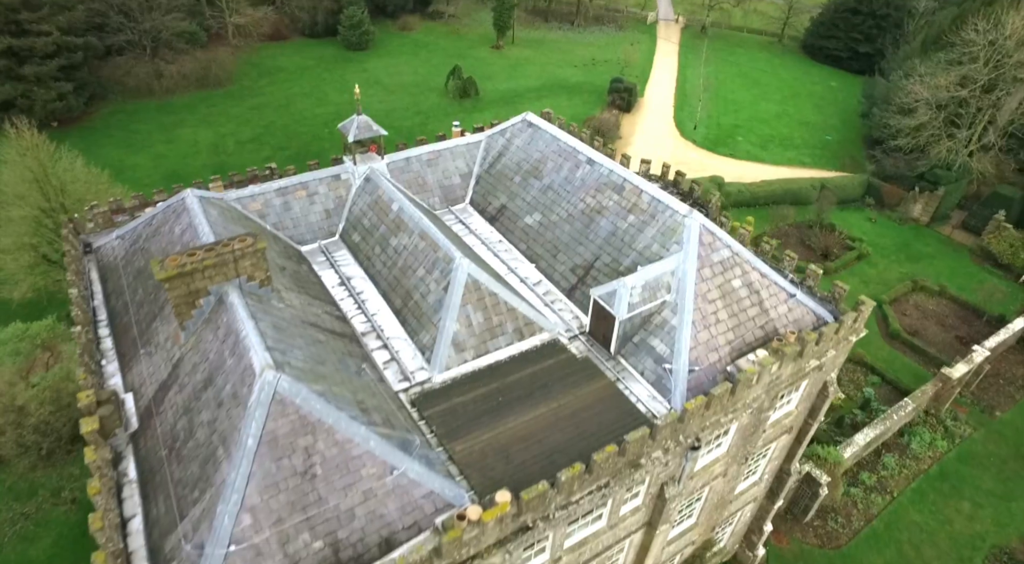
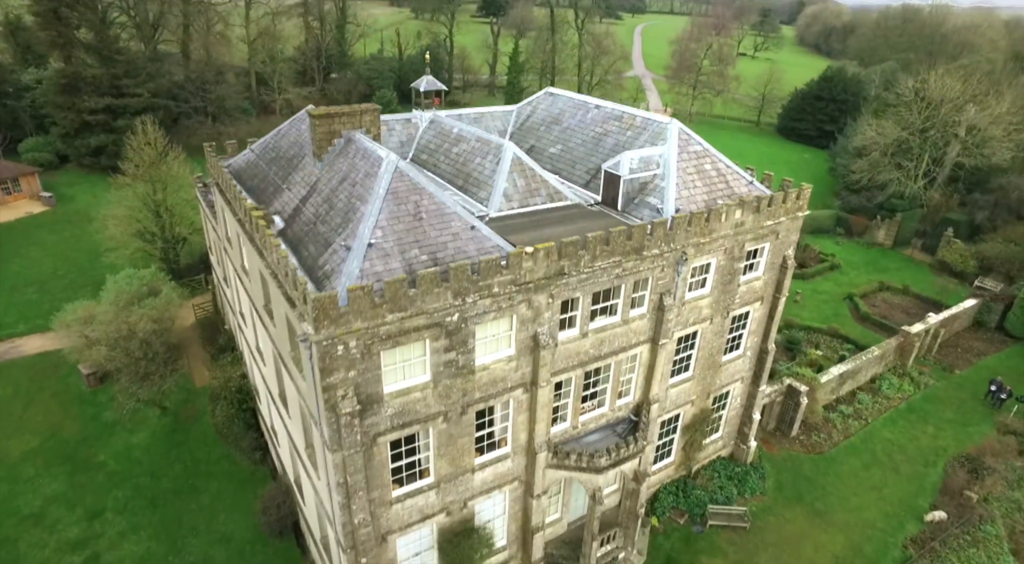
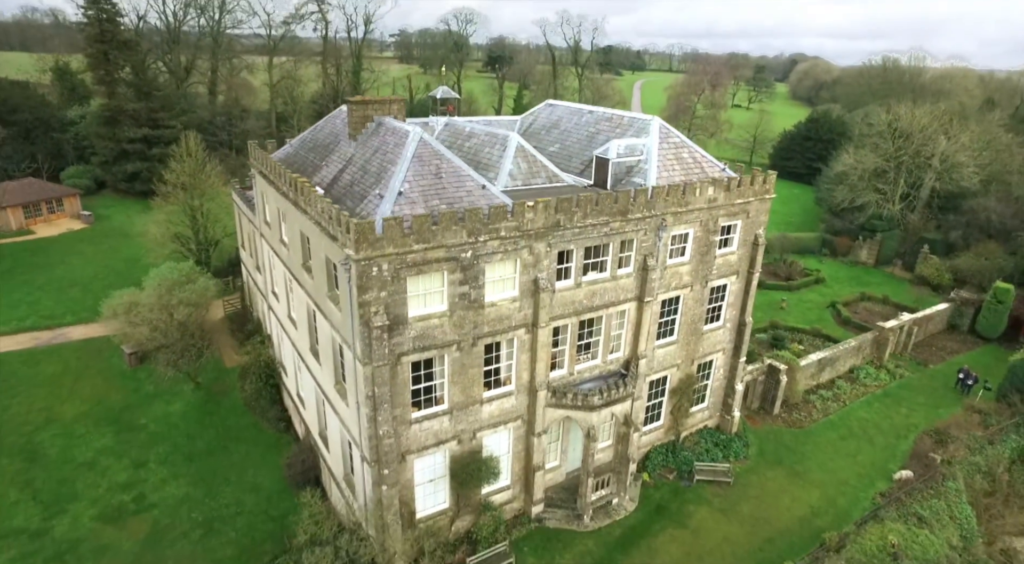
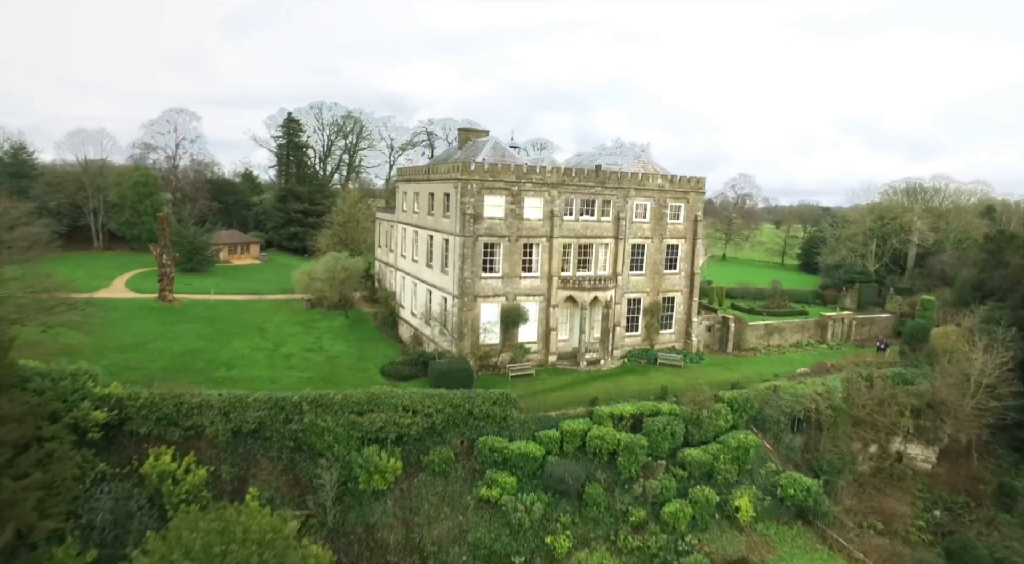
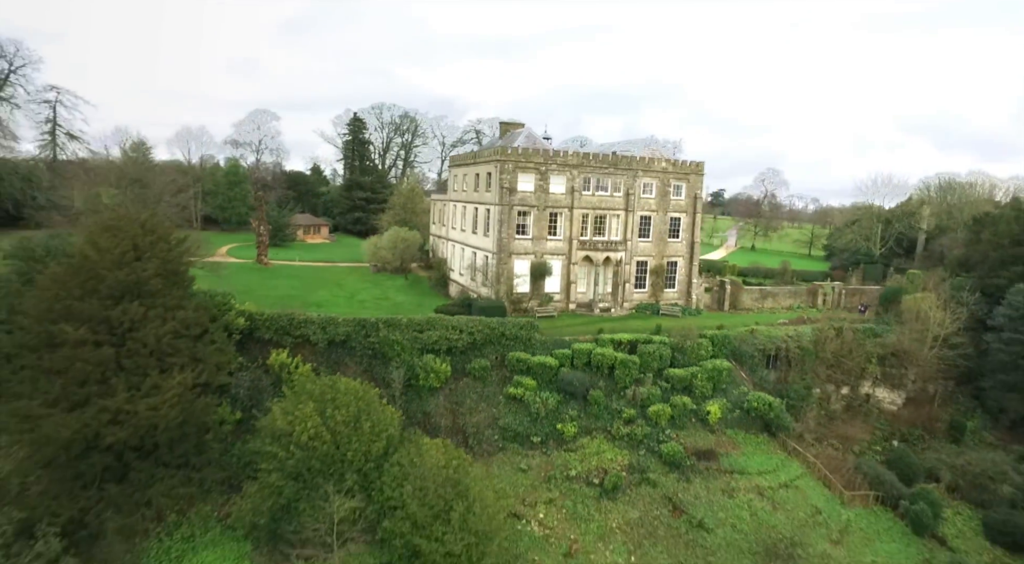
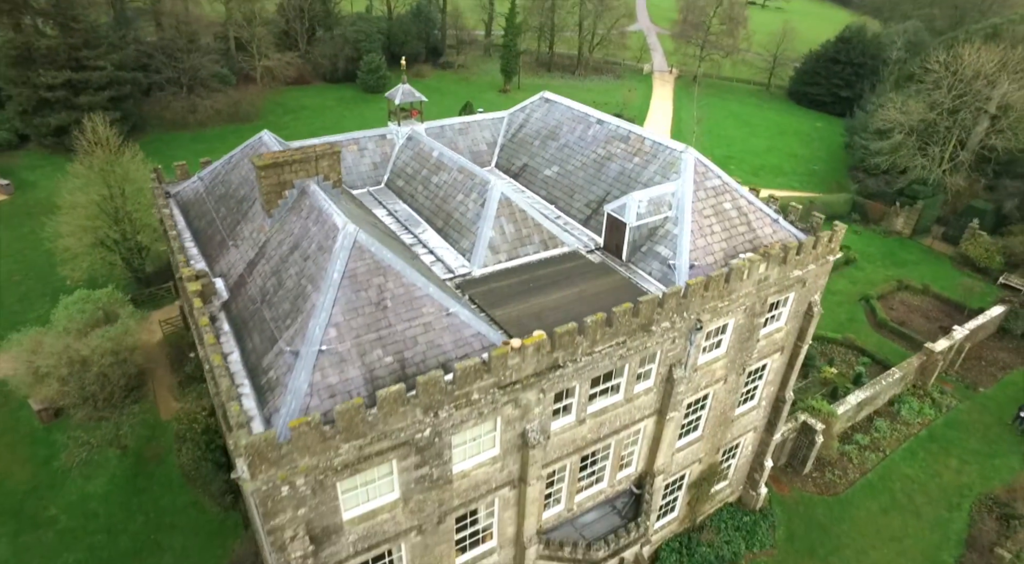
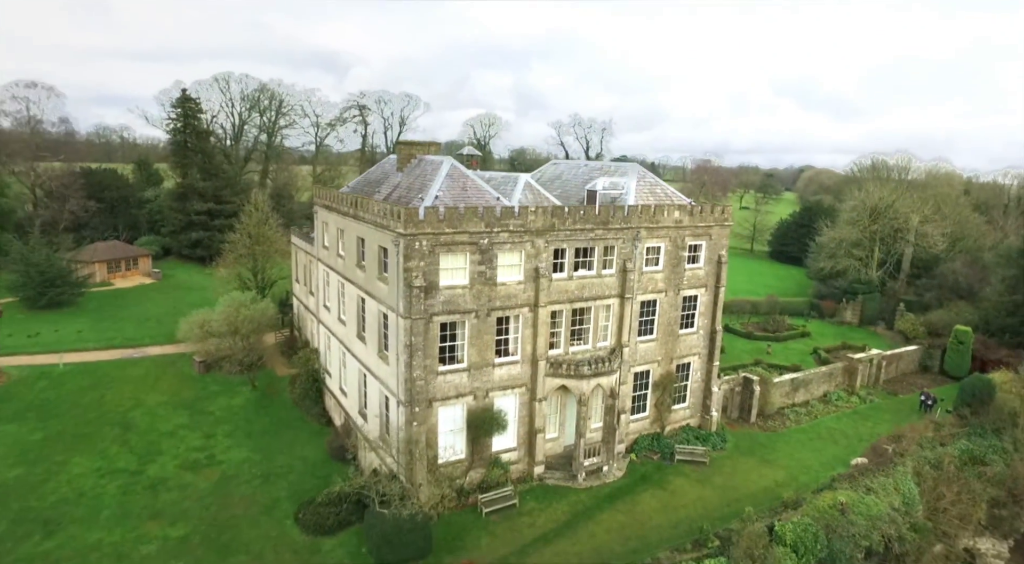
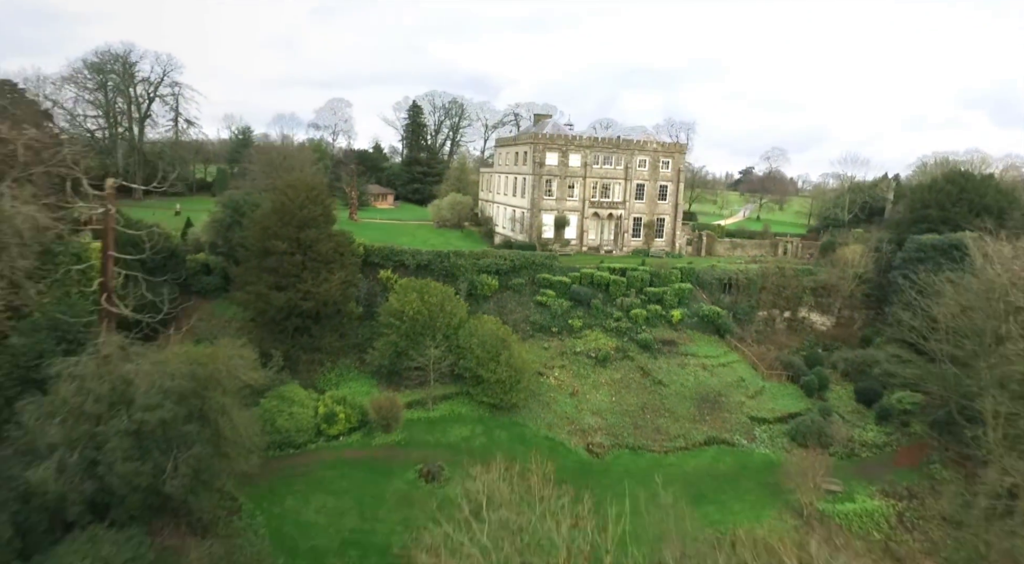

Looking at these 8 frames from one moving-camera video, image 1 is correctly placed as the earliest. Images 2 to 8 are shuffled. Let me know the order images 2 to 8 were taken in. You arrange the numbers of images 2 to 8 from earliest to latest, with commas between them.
6, 2, 3, 7, 4, 5, 8
